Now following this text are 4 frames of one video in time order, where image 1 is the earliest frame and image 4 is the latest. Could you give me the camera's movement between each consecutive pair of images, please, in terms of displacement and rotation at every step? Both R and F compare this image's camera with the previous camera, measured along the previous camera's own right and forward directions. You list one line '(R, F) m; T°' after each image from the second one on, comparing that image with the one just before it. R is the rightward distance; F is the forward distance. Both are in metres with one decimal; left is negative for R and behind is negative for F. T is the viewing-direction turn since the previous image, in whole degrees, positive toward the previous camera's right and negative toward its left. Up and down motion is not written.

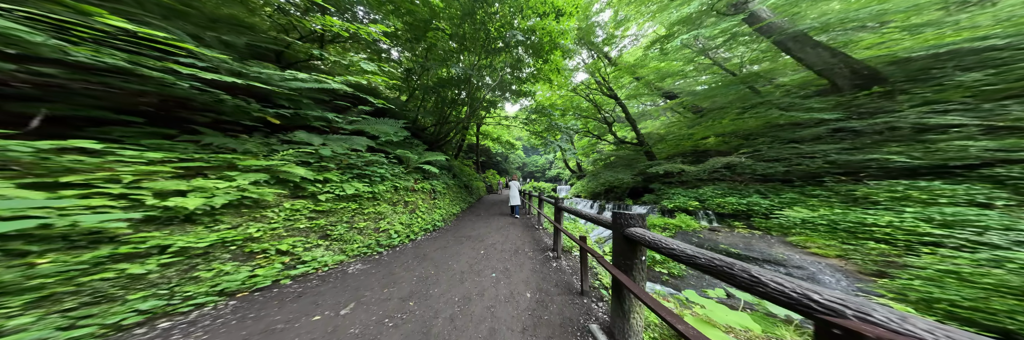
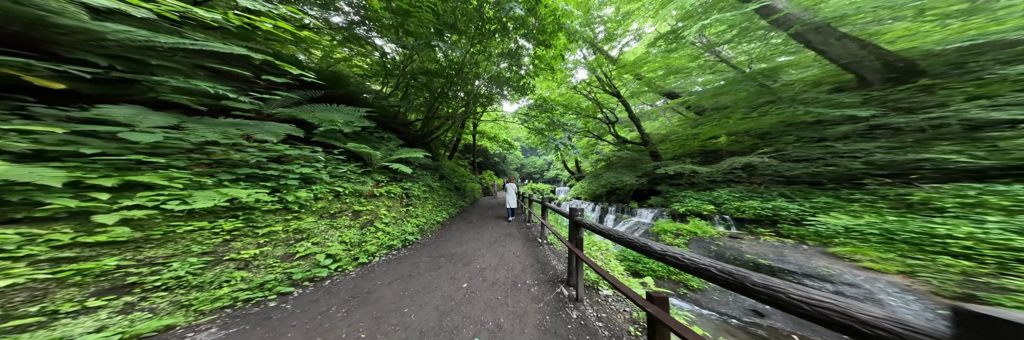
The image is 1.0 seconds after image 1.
(0.0, +0.7) m; +1°
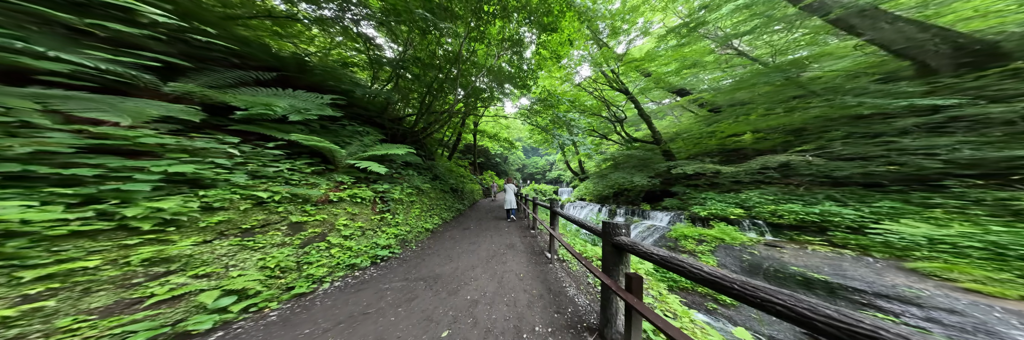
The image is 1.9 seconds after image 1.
(0.0, +0.6) m; -1°
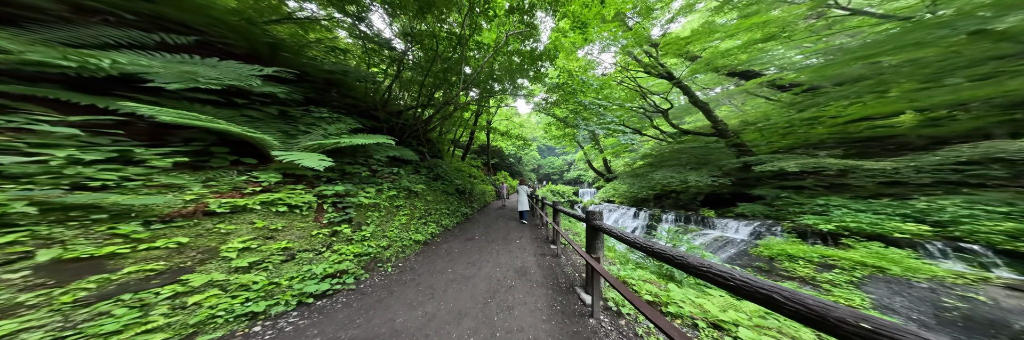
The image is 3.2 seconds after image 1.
(+0.2, +0.9) m; -8°
